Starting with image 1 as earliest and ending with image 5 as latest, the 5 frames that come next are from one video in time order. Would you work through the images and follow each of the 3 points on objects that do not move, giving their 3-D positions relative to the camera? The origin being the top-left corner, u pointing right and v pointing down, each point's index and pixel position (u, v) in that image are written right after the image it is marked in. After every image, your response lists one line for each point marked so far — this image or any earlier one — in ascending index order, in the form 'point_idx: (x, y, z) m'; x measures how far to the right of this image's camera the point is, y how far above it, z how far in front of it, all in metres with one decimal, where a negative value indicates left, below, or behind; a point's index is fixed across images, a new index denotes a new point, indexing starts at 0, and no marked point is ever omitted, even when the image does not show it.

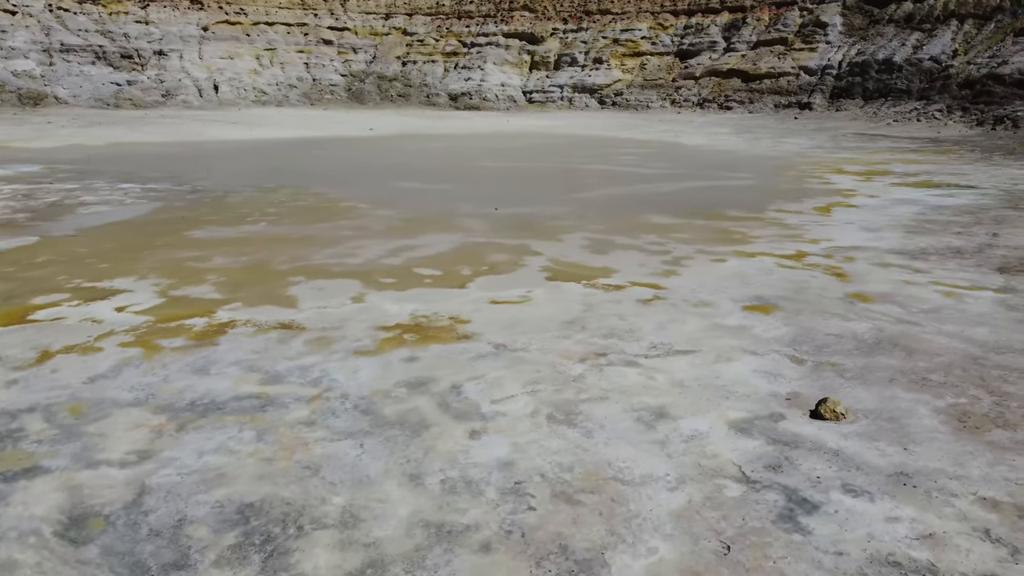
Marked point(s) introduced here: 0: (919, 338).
0: (+2.5, -0.3, +4.9) m
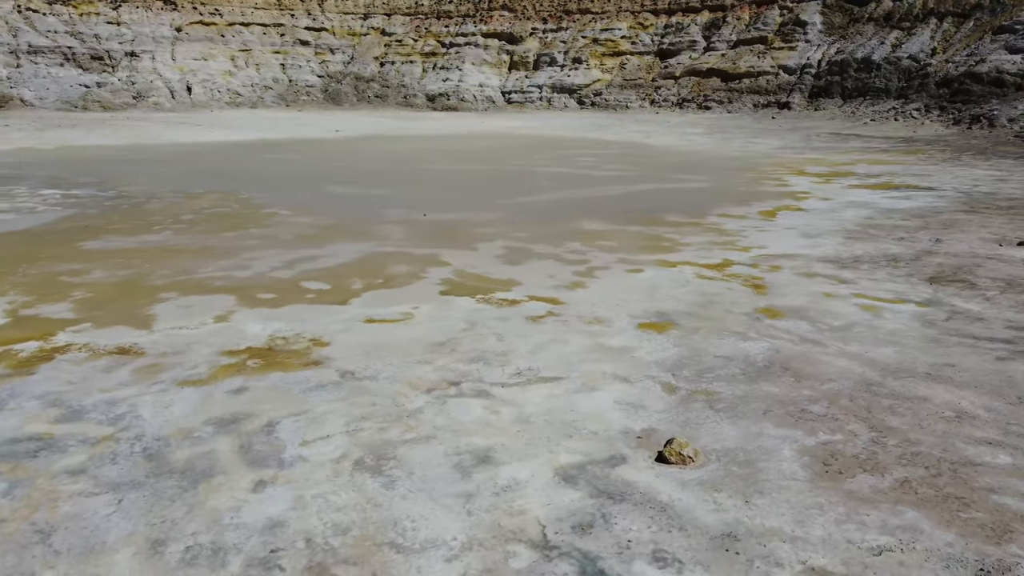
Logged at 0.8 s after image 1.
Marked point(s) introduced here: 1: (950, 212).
0: (+1.7, -0.4, +4.4) m
1: (+5.3, +0.9, +9.7) m
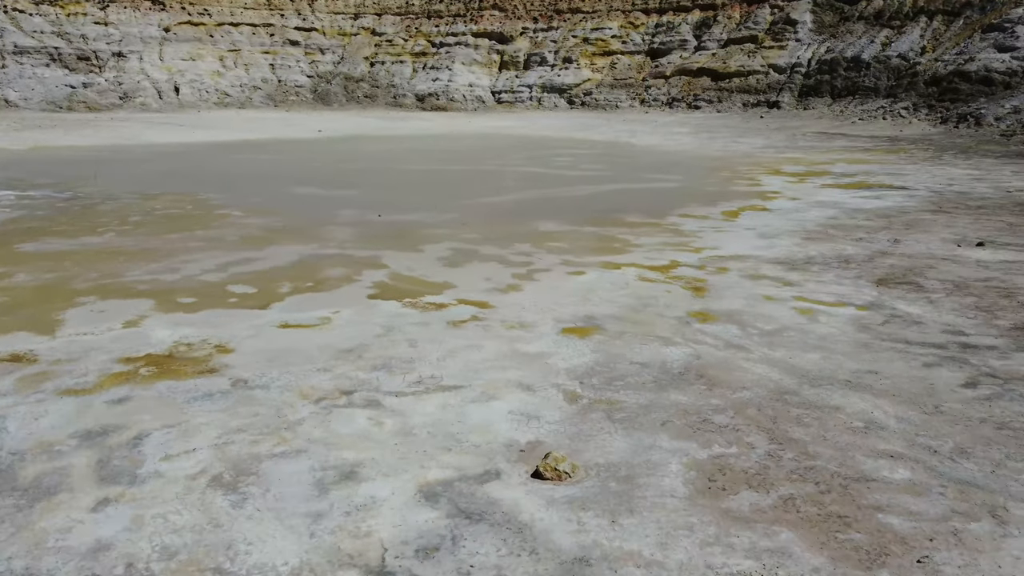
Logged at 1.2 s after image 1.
0: (+1.2, -0.4, +4.3) m
1: (+4.8, +0.9, +9.5) m
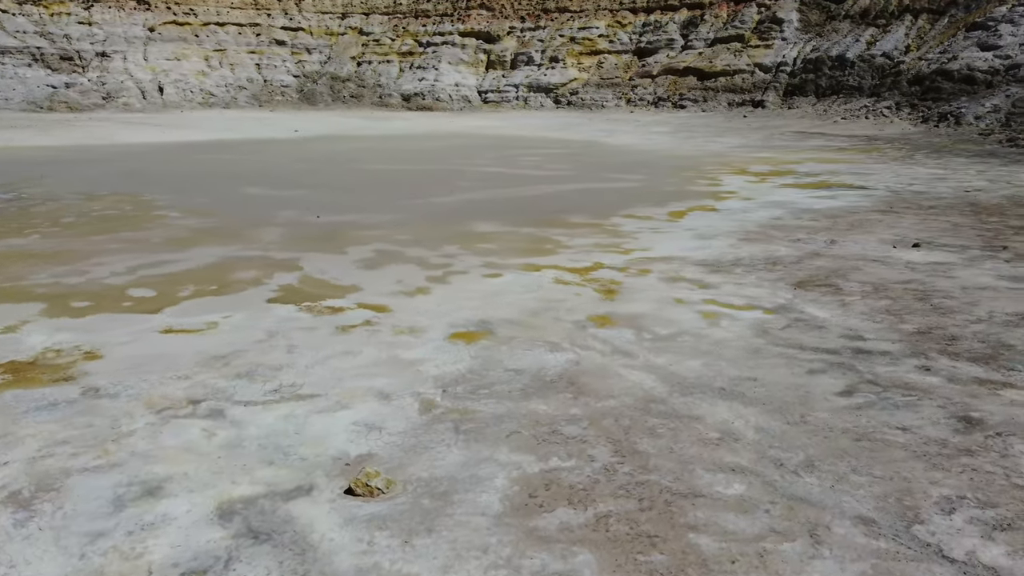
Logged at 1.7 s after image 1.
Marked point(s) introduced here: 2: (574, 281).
0: (+0.5, -0.4, +4.1) m
1: (+4.1, +0.9, +9.3) m
2: (+0.5, +0.1, +6.1) m
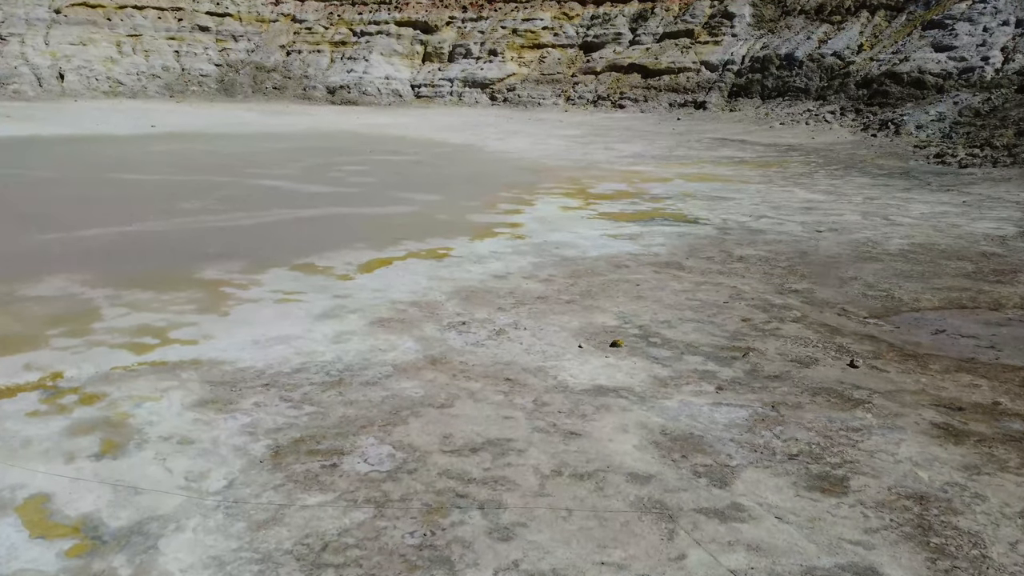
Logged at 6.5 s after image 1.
0: (-2.6, -1.1, +1.5) m
1: (+1.1, +0.2, +6.7) m
2: (-2.6, -0.6, +3.5) m
